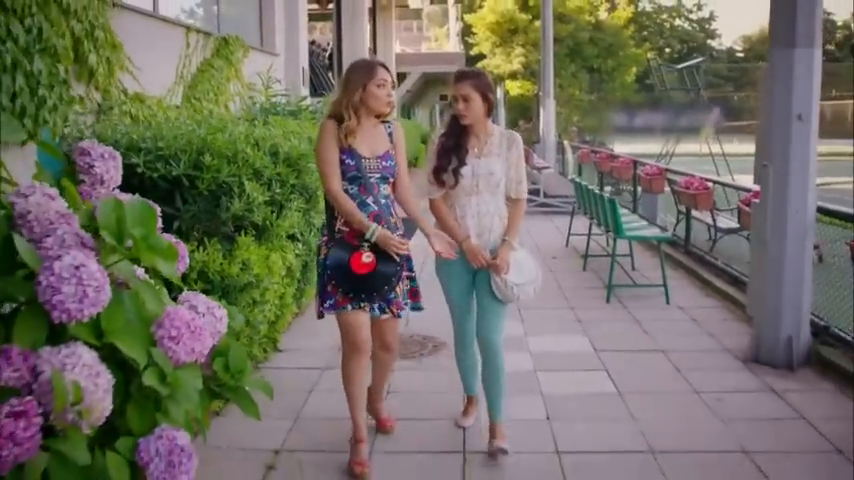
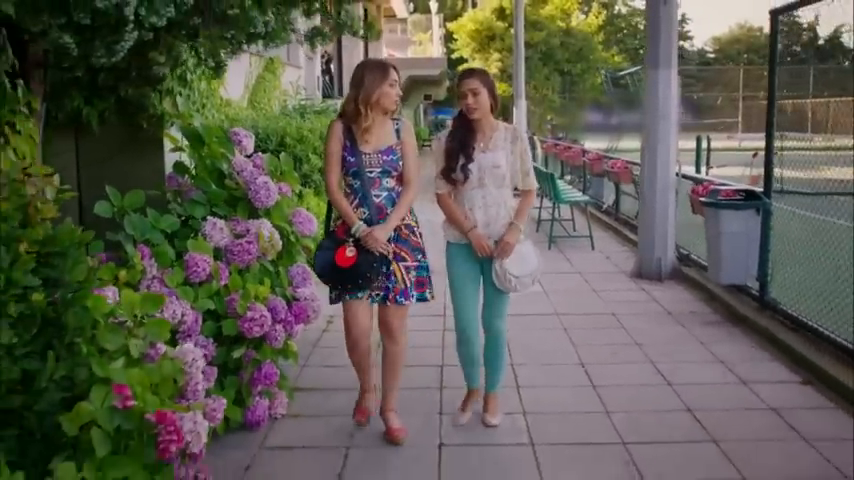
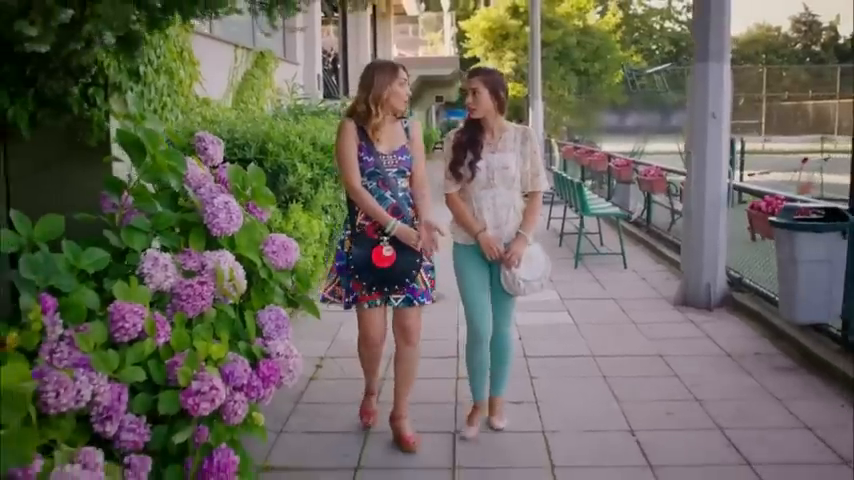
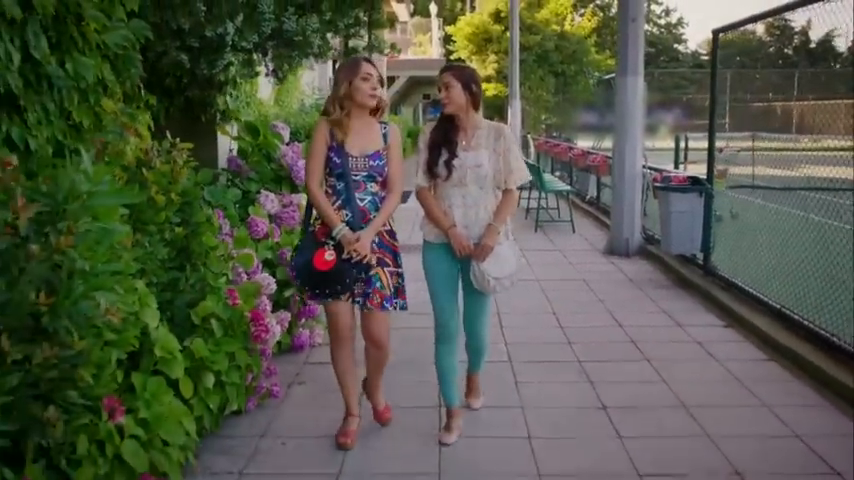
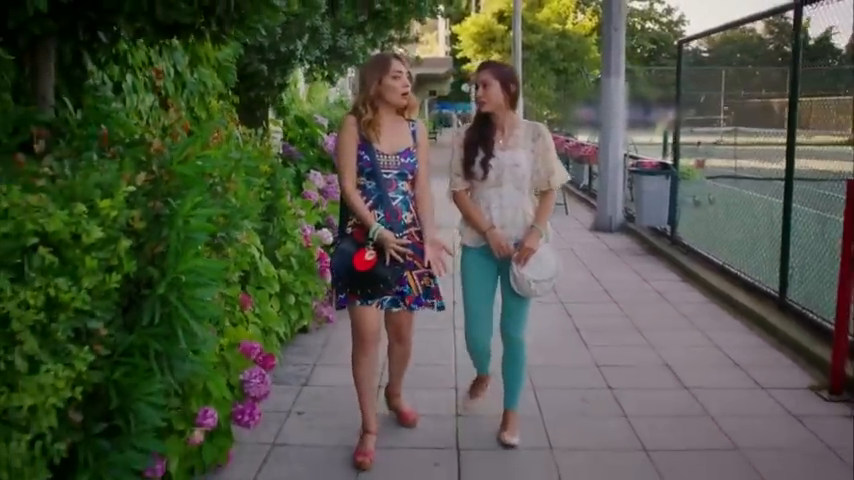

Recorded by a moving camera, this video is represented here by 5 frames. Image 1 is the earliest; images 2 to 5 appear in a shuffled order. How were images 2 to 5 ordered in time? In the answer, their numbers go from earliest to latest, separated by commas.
3, 2, 4, 5
